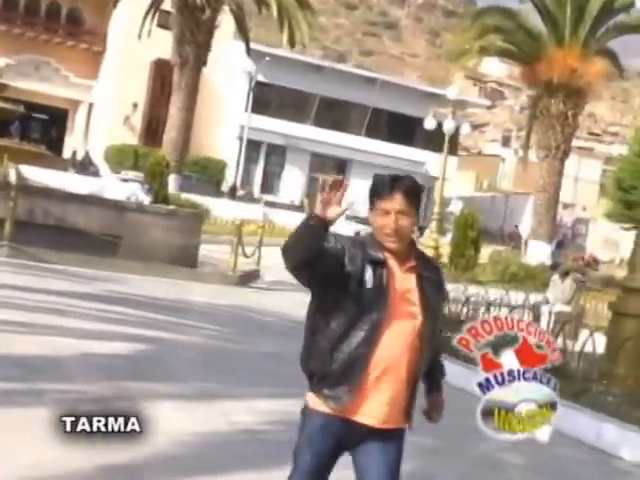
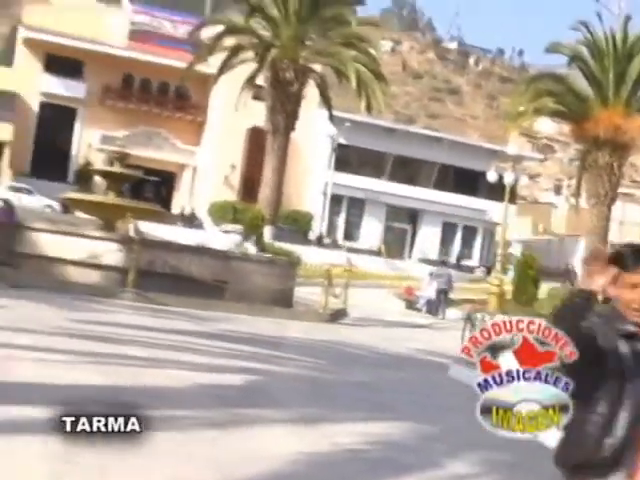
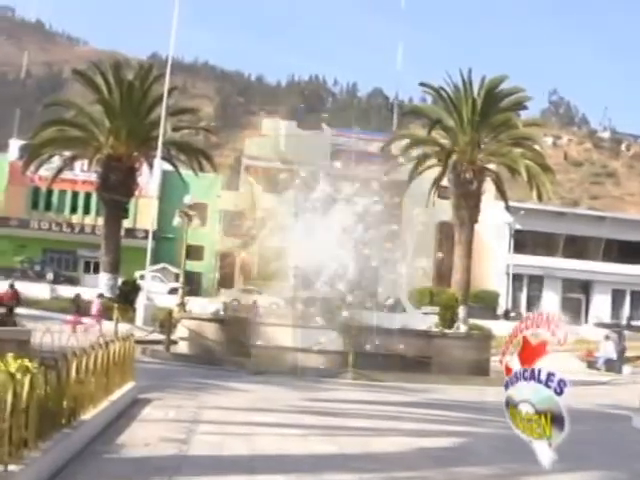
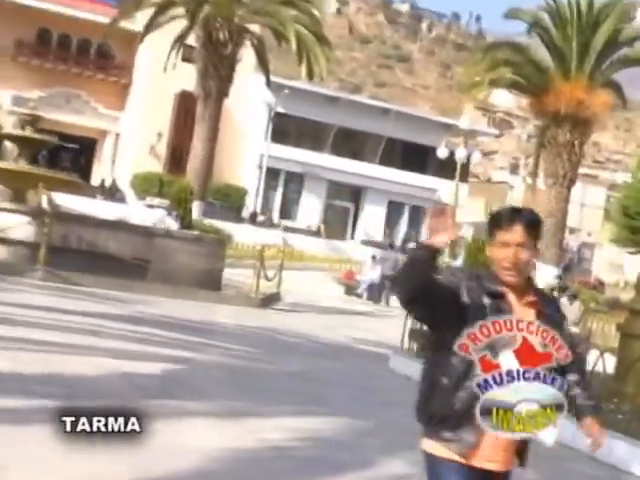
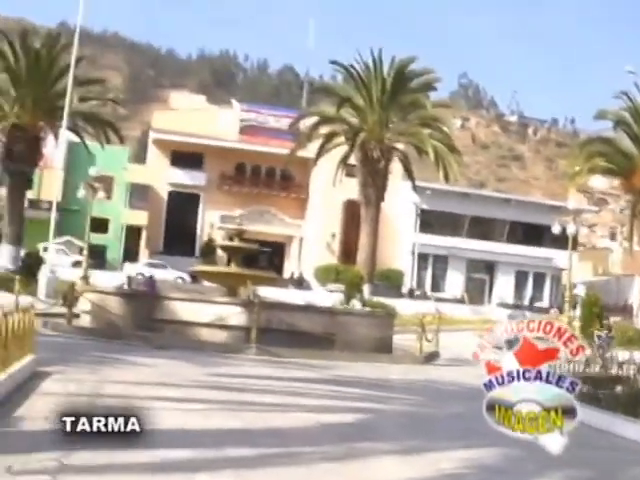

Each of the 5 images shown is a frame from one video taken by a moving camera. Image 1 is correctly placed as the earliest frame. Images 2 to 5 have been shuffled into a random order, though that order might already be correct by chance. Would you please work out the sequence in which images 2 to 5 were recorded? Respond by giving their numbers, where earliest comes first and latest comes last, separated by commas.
4, 2, 5, 3
